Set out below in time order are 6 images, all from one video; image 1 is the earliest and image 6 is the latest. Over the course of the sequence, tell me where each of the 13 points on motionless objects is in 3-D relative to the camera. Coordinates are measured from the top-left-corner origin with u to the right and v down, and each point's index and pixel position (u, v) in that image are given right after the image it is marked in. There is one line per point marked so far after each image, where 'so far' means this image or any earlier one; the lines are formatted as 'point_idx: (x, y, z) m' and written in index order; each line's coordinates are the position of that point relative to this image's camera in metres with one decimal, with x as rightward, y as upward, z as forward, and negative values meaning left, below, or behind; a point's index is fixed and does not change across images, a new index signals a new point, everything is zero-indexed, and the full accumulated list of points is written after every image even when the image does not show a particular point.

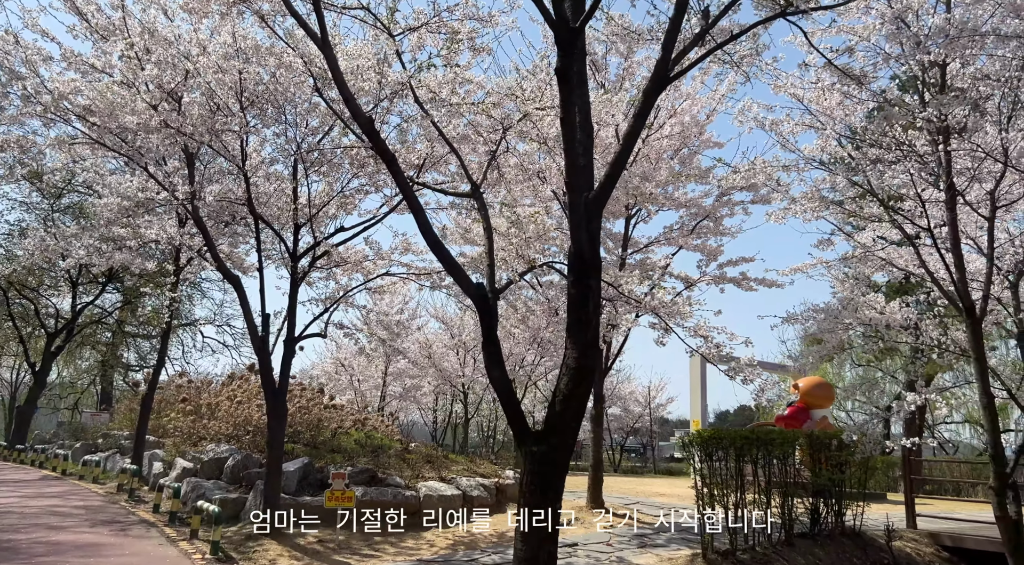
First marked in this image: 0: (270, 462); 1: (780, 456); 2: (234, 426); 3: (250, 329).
0: (-2.9, -2.1, +8.5) m
1: (+3.2, -2.1, +8.6) m
2: (-5.0, -2.6, +12.9) m
3: (-3.2, -0.6, +8.7) m
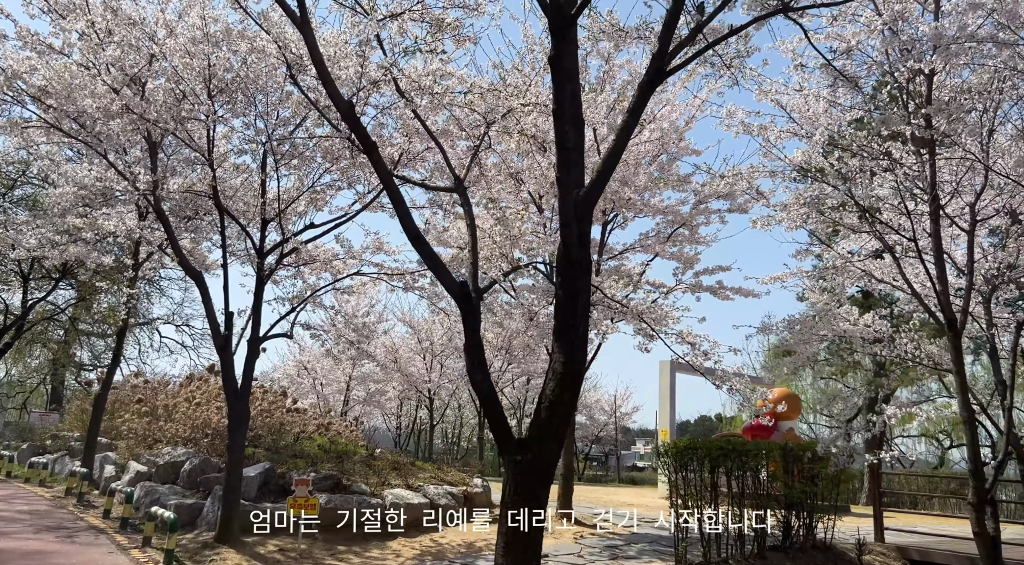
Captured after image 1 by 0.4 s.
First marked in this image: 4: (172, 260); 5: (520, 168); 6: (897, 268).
0: (-3.2, -2.1, +8.1) m
1: (+2.9, -2.2, +8.5) m
2: (-5.6, -2.6, +12.5) m
3: (-3.5, -0.5, +8.3) m
4: (-6.2, +0.4, +13.1) m
5: (+0.1, +1.3, +8.4) m
6: (+4.6, +0.2, +8.6) m
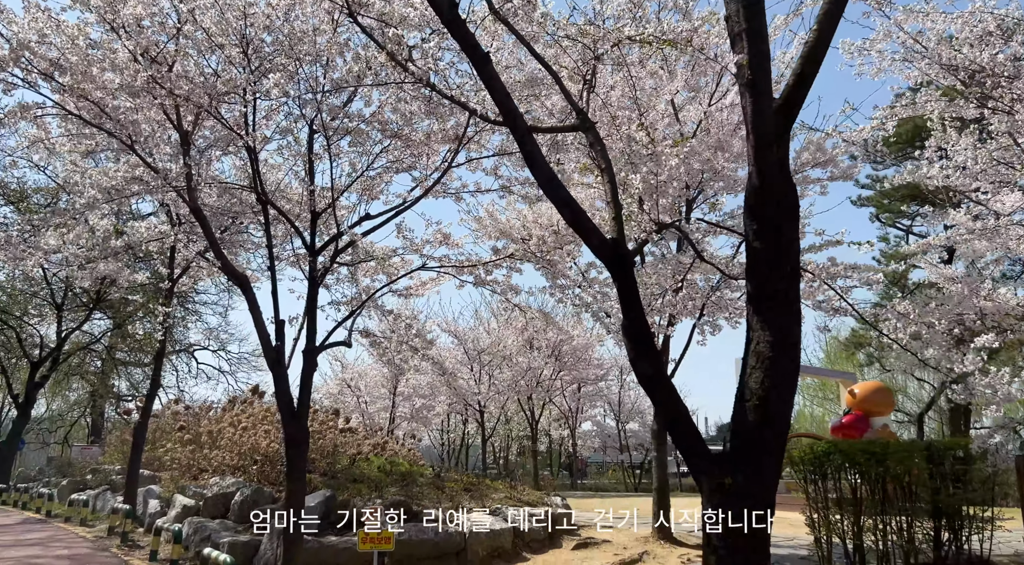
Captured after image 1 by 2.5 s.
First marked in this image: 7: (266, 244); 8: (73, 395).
0: (-2.2, -2.1, +7.0) m
1: (+3.9, -1.9, +7.2) m
2: (-4.3, -2.8, +11.5) m
3: (-2.6, -0.6, +7.3) m
4: (-5.1, +0.2, +12.1) m
5: (+0.9, +1.5, +7.3) m
6: (+5.5, +0.6, +7.3) m
7: (-2.6, +0.4, +7.7) m
8: (-12.2, -3.1, +19.8) m
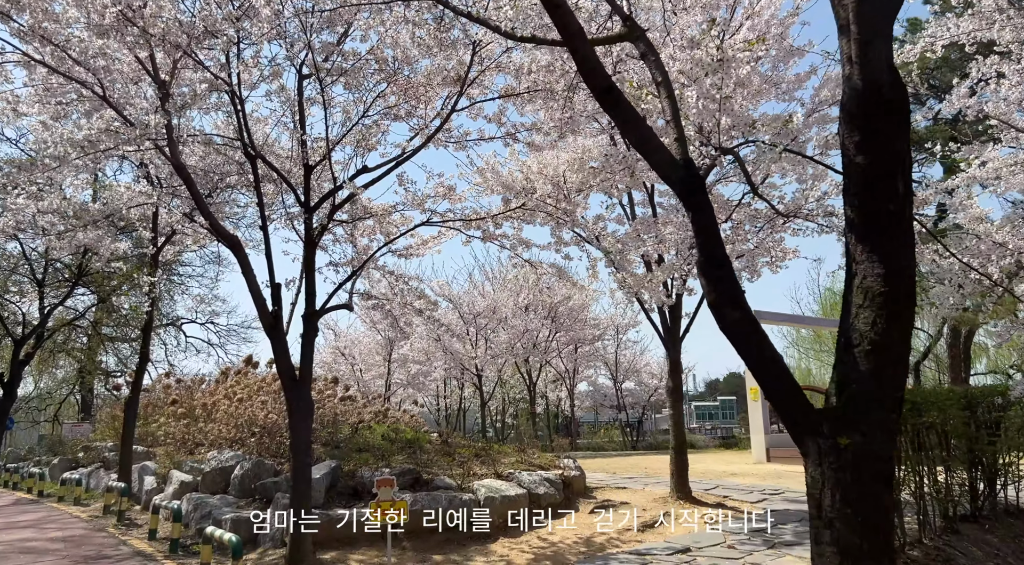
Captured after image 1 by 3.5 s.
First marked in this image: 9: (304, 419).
0: (-2.0, -1.7, +6.6) m
1: (+4.1, -1.3, +6.9) m
2: (-4.2, -2.3, +11.0) m
3: (-2.4, -0.2, +6.8) m
4: (-5.1, +0.7, +11.6) m
5: (+1.0, +2.0, +6.8) m
6: (+5.6, +1.2, +6.8) m
7: (-2.5, +0.8, +7.2) m
8: (-12.2, -2.4, +19.3) m
9: (-2.0, -1.3, +6.7) m
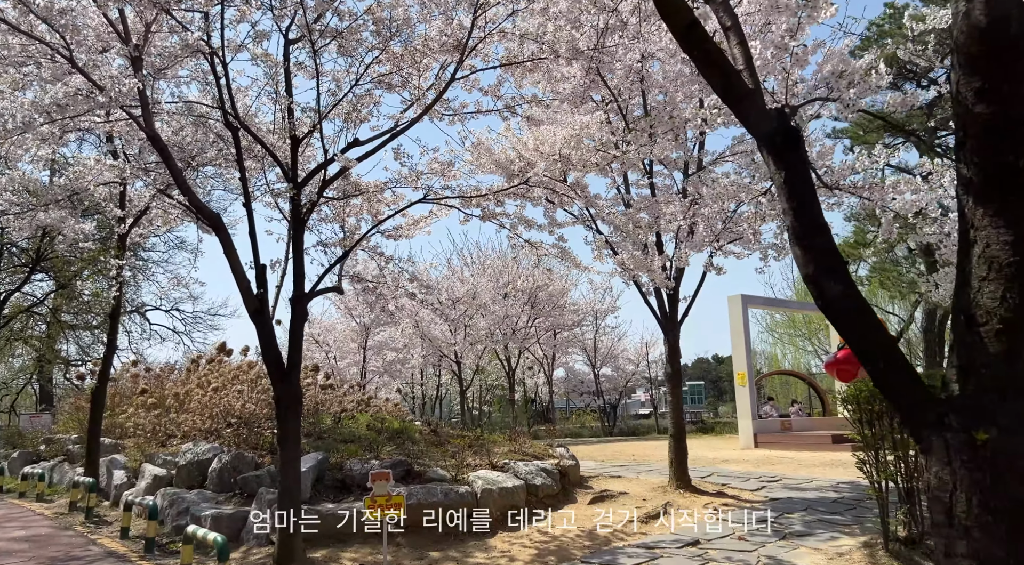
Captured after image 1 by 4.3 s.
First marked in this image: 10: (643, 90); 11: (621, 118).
0: (-2.0, -1.6, +6.2) m
1: (+4.1, -1.2, +6.7) m
2: (-4.4, -2.0, +10.5) m
3: (-2.4, 0.0, +6.3) m
4: (-5.2, +0.9, +10.9) m
5: (+1.0, +2.1, +6.4) m
6: (+5.6, +1.4, +6.7) m
7: (-2.5, +1.0, +6.7) m
8: (-12.7, -2.0, +18.4) m
9: (-1.9, -1.1, +6.2) m
10: (+1.6, +2.4, +8.8) m
11: (+1.3, +2.0, +8.7) m
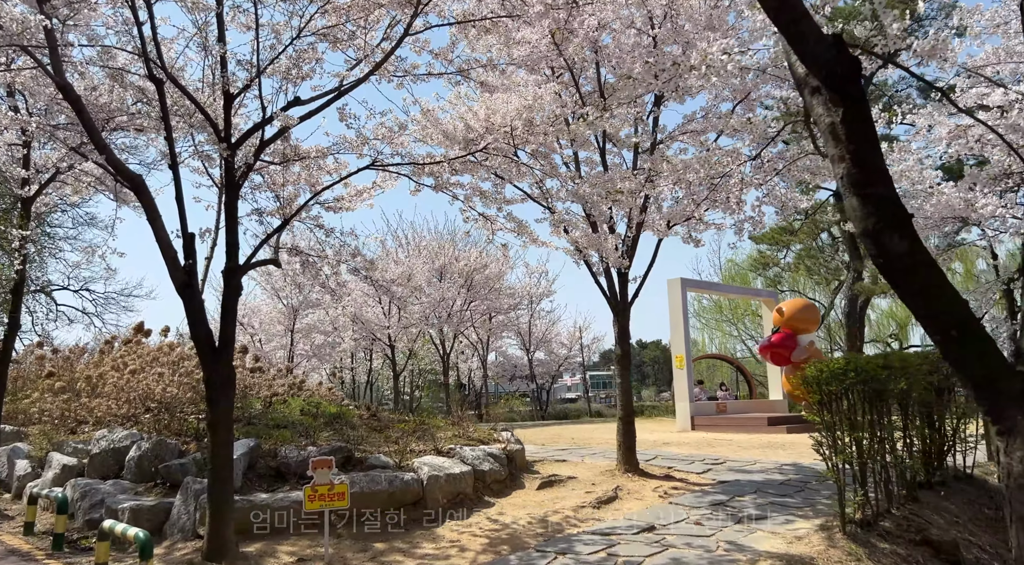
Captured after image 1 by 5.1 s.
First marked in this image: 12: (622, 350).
0: (-2.3, -1.3, +5.6) m
1: (+3.6, -1.0, +6.7) m
2: (-5.2, -1.7, +9.7) m
3: (-2.8, +0.2, +5.7) m
4: (-6.0, +1.3, +10.0) m
5: (+0.7, +2.3, +6.1) m
6: (+5.2, +1.5, +6.8) m
7: (-2.9, +1.2, +6.0) m
8: (-14.2, -1.4, +16.8) m
9: (-2.3, -0.9, +5.7) m
10: (+1.0, +2.6, +8.5) m
11: (+0.7, +2.2, +8.4) m
12: (+1.3, -0.8, +8.7) m
